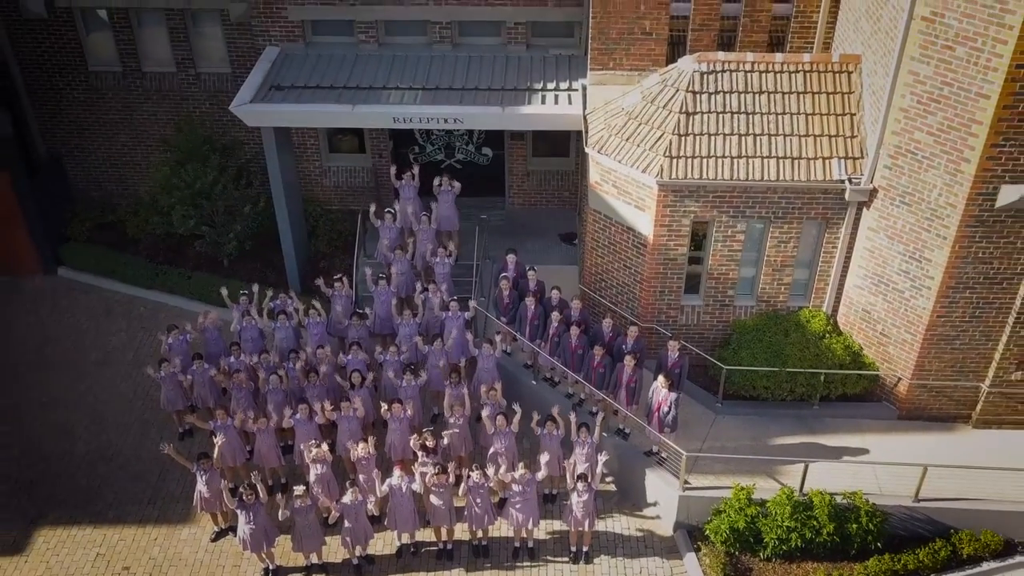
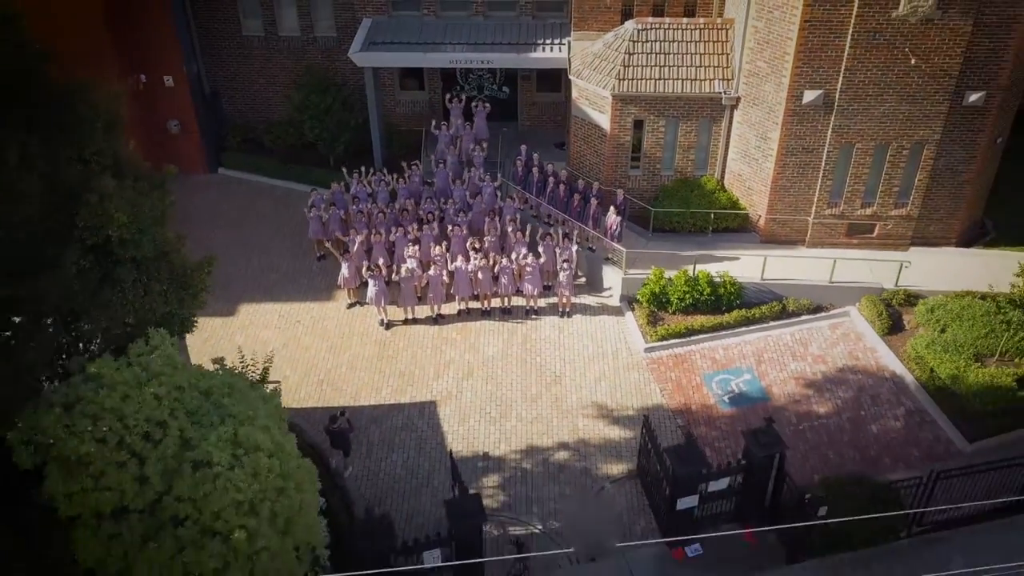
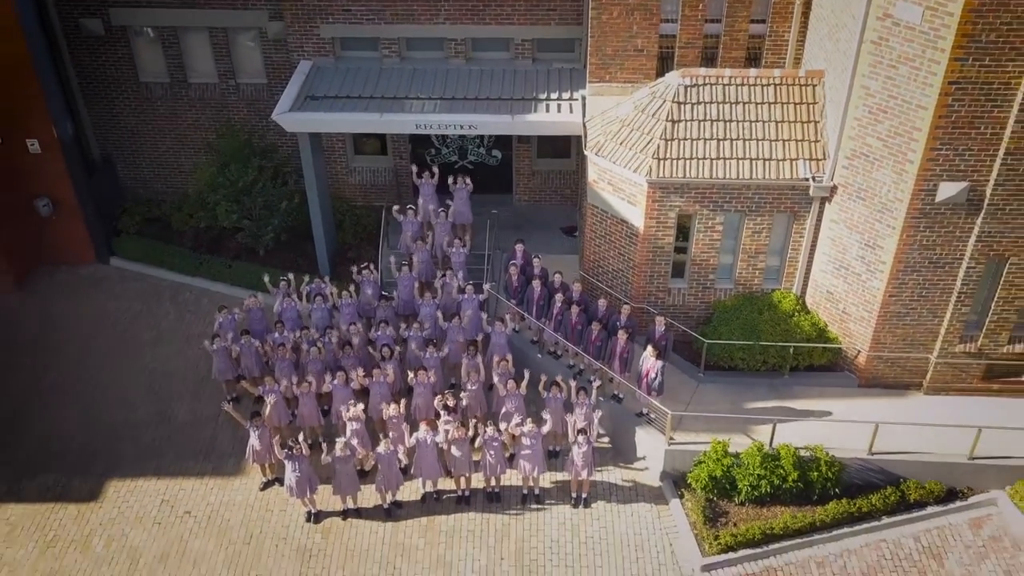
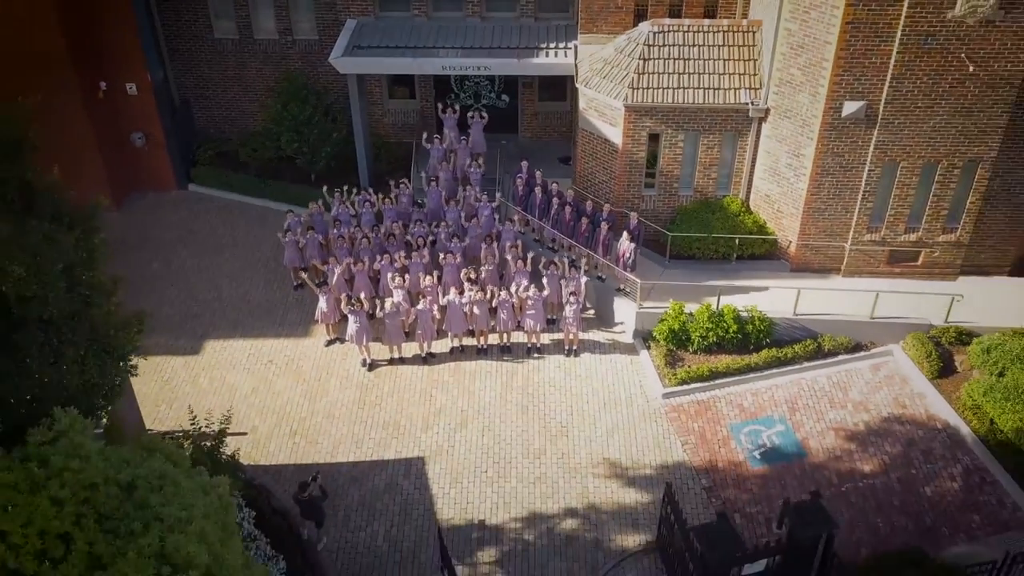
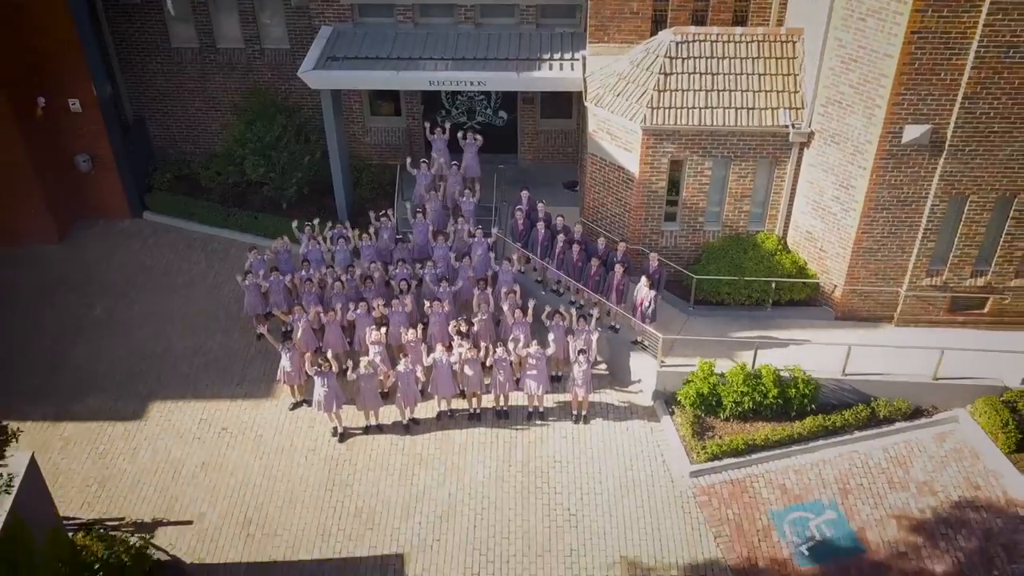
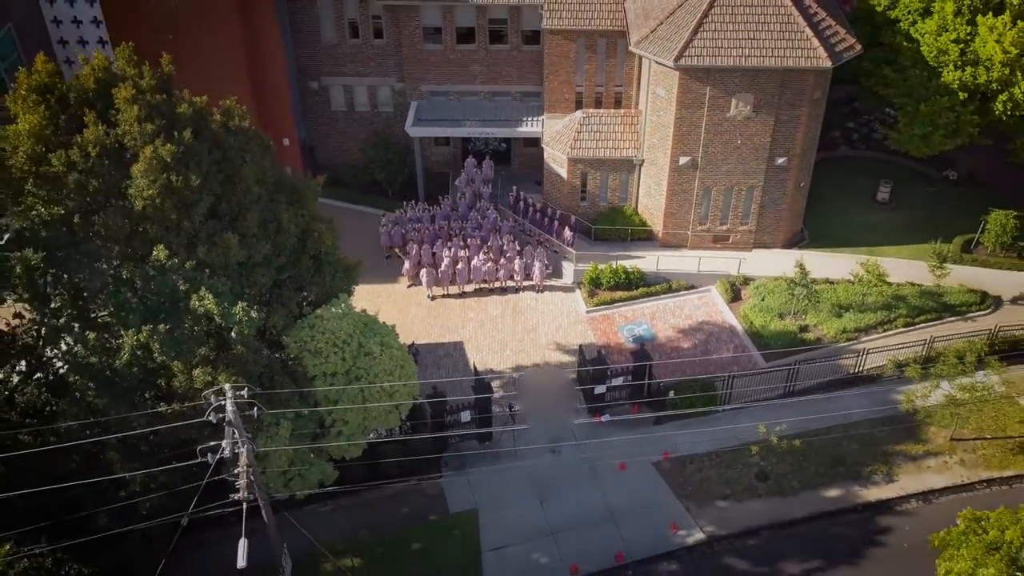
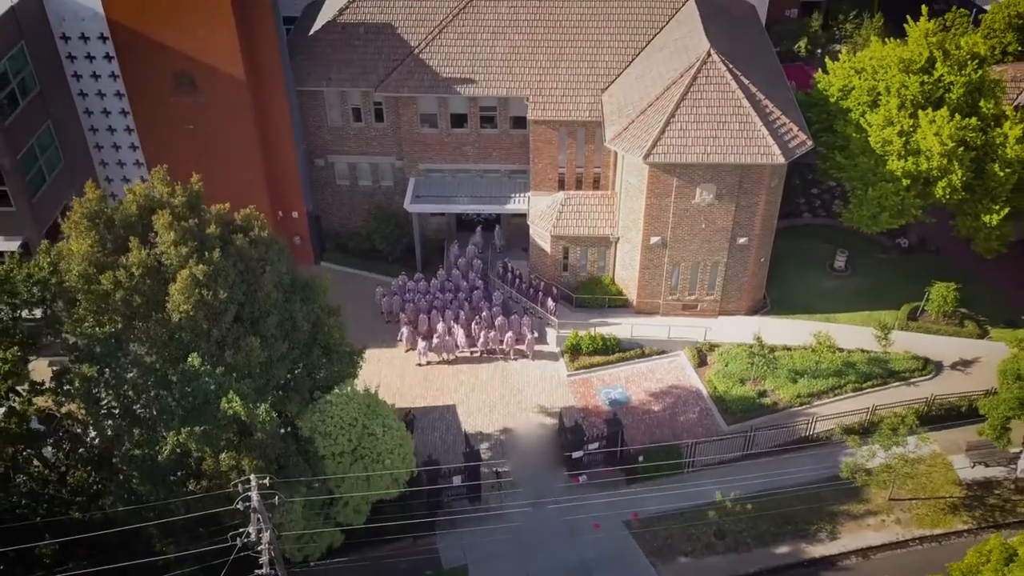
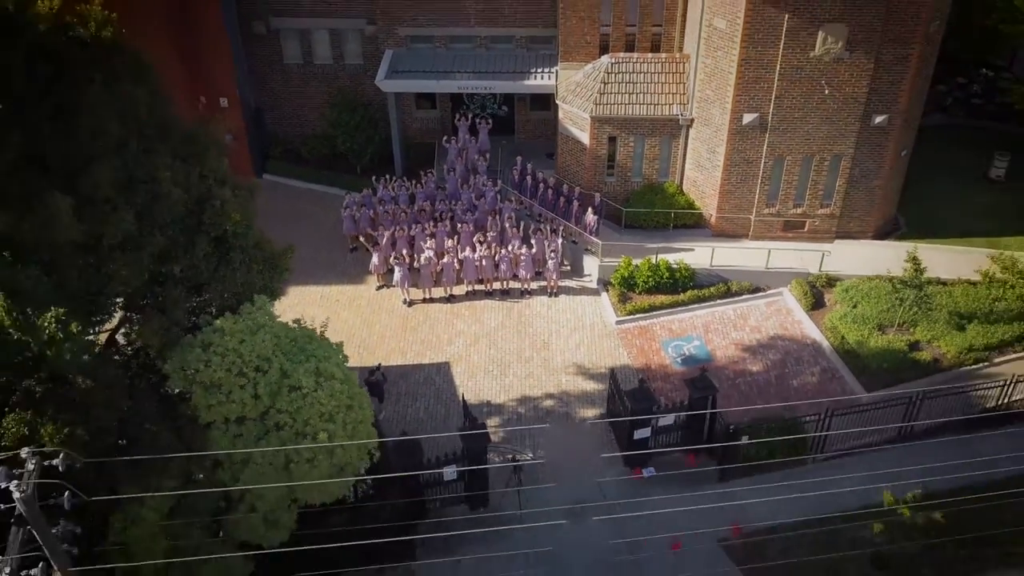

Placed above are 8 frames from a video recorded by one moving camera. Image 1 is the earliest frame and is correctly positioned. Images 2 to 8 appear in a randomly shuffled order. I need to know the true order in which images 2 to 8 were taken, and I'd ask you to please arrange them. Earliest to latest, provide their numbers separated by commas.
3, 5, 4, 2, 8, 6, 7
